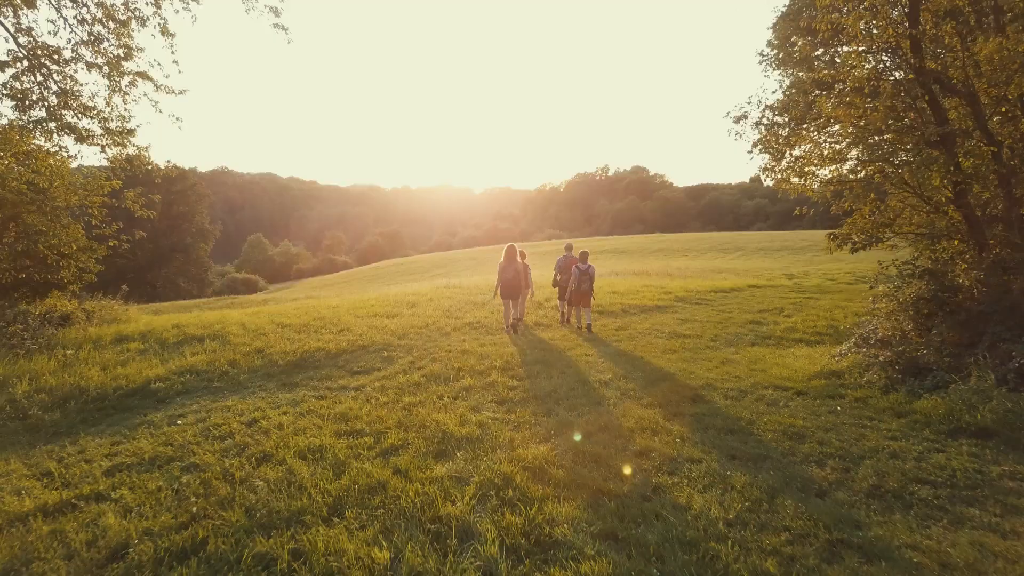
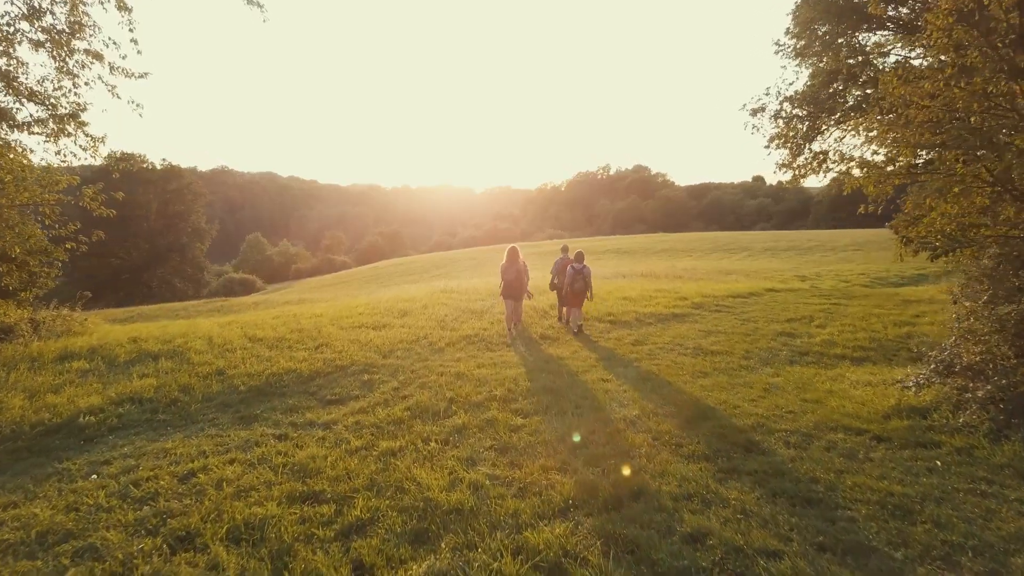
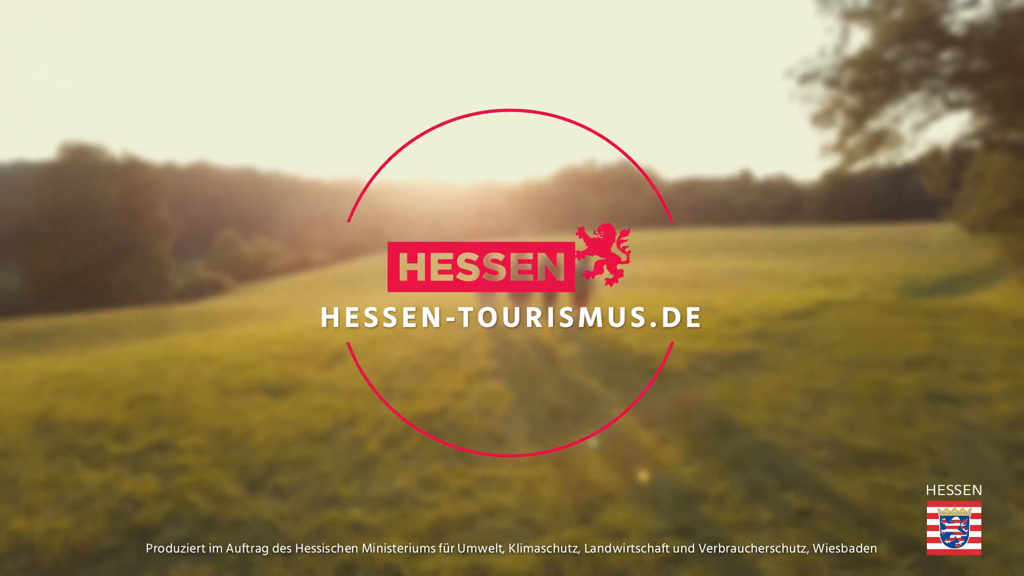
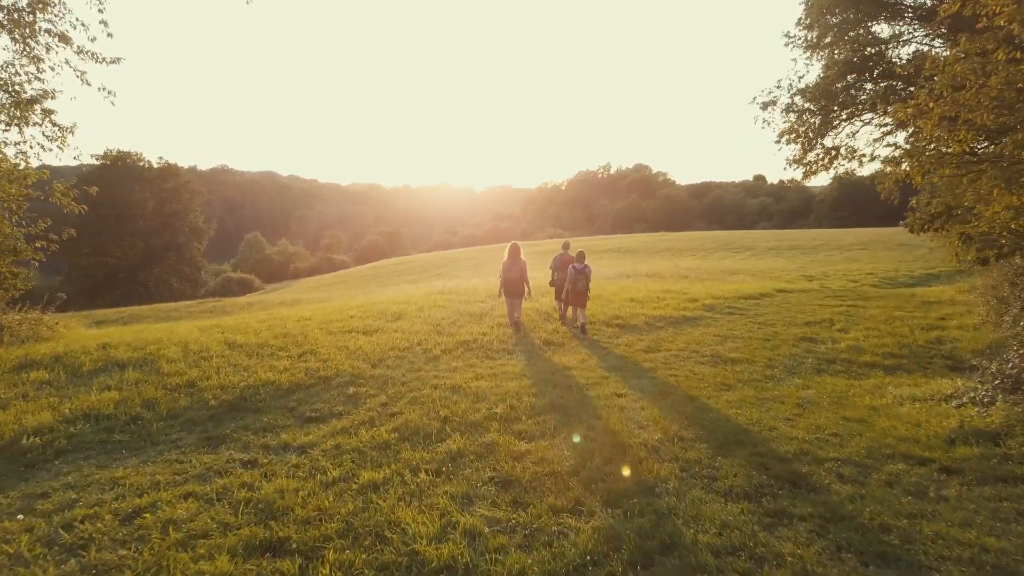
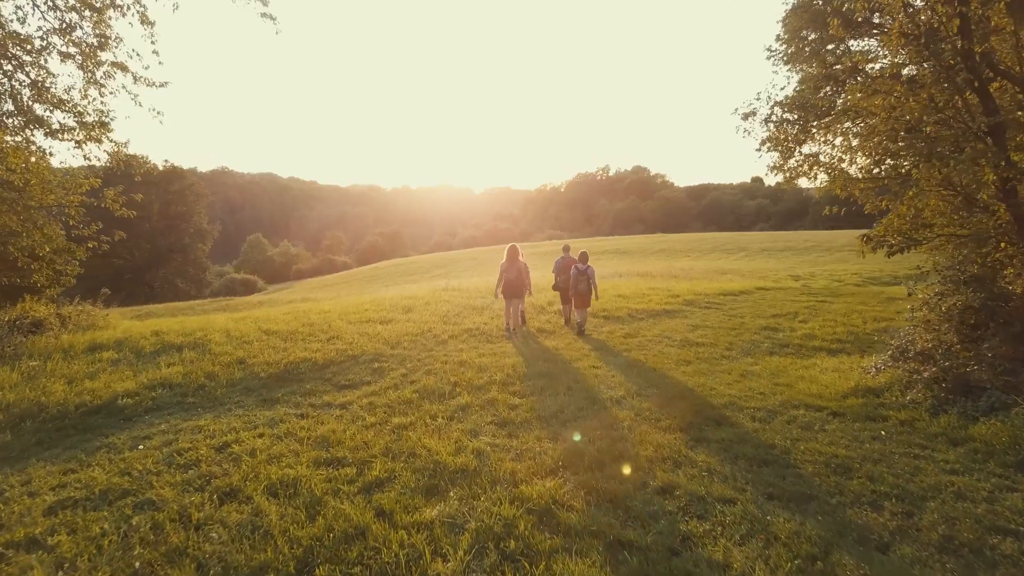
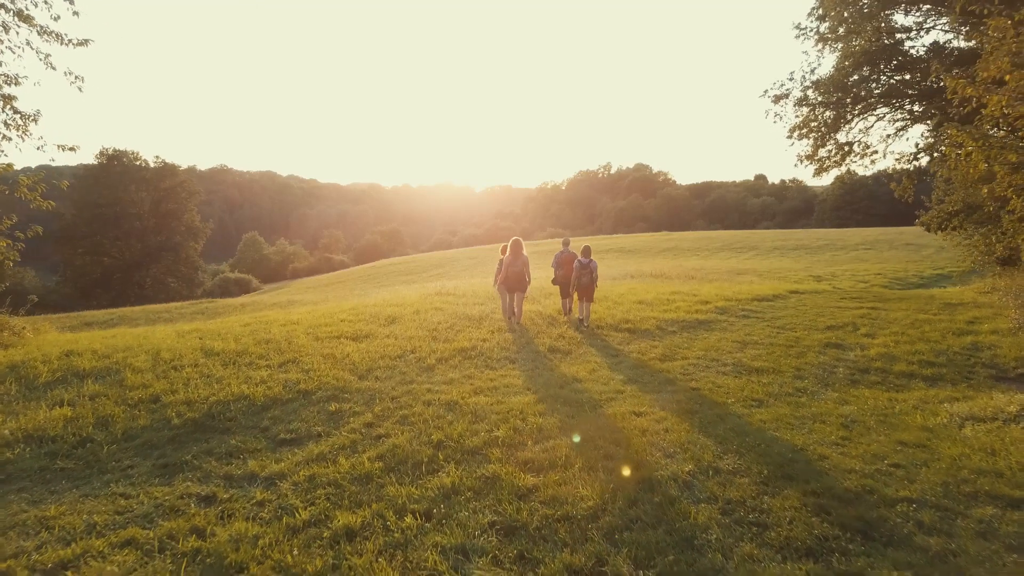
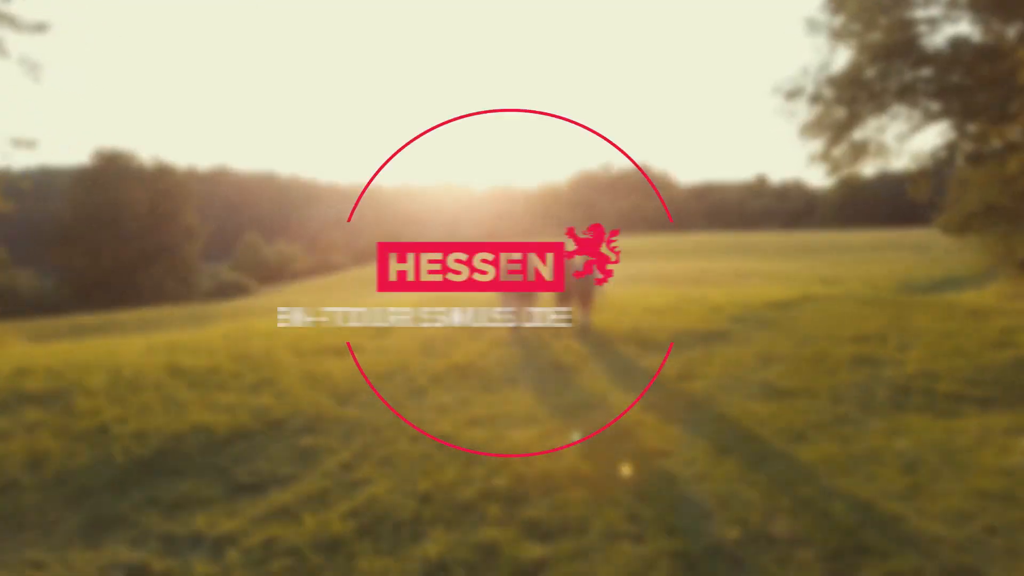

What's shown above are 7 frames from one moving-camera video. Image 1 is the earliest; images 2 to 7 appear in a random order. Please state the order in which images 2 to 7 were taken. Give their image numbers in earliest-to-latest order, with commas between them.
5, 2, 4, 6, 7, 3
